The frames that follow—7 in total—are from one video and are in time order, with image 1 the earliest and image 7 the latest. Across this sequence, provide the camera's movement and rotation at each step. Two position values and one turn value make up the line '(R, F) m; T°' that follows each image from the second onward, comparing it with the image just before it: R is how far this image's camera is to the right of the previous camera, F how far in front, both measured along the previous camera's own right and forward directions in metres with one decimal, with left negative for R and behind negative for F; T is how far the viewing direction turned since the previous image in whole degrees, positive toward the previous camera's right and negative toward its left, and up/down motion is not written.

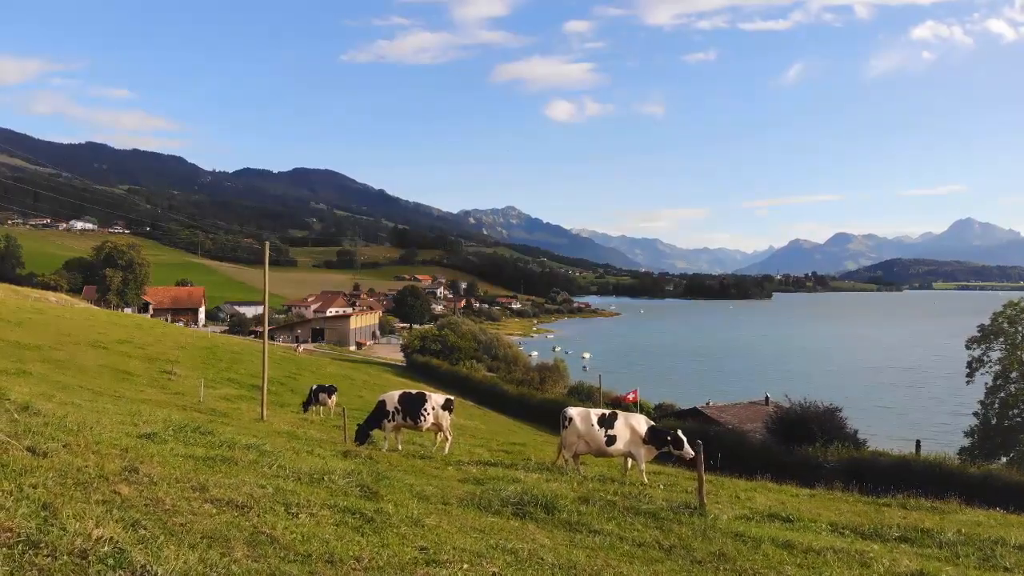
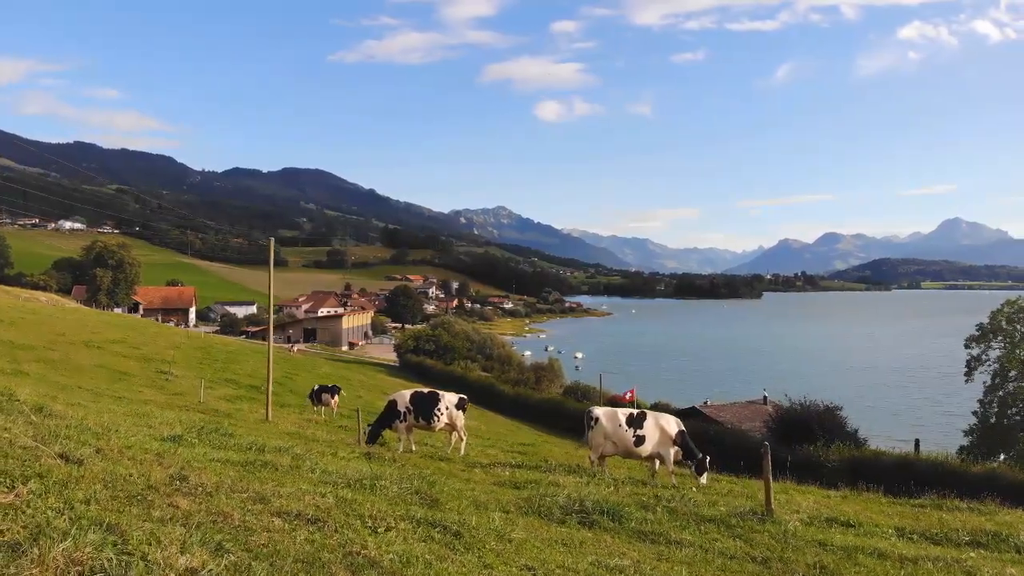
(-0.8, +0.6) m; +1°
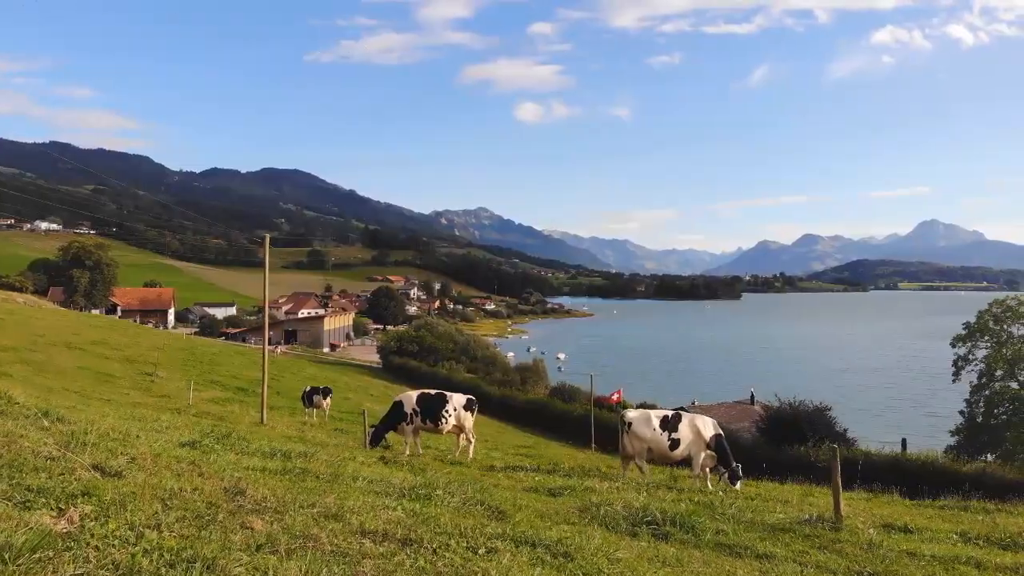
(-0.9, +0.6) m; +1°
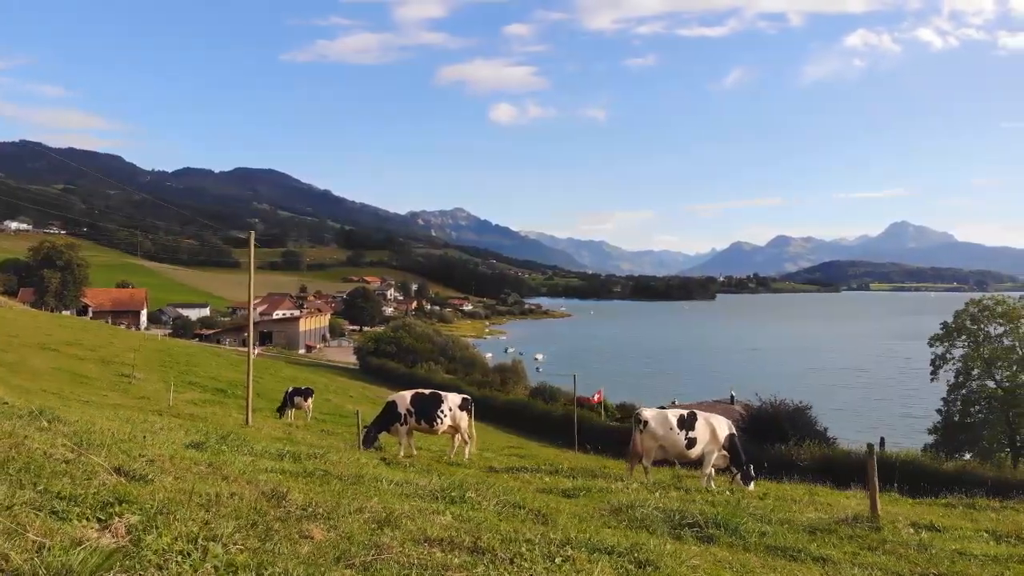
(-0.6, +0.4) m; +2°
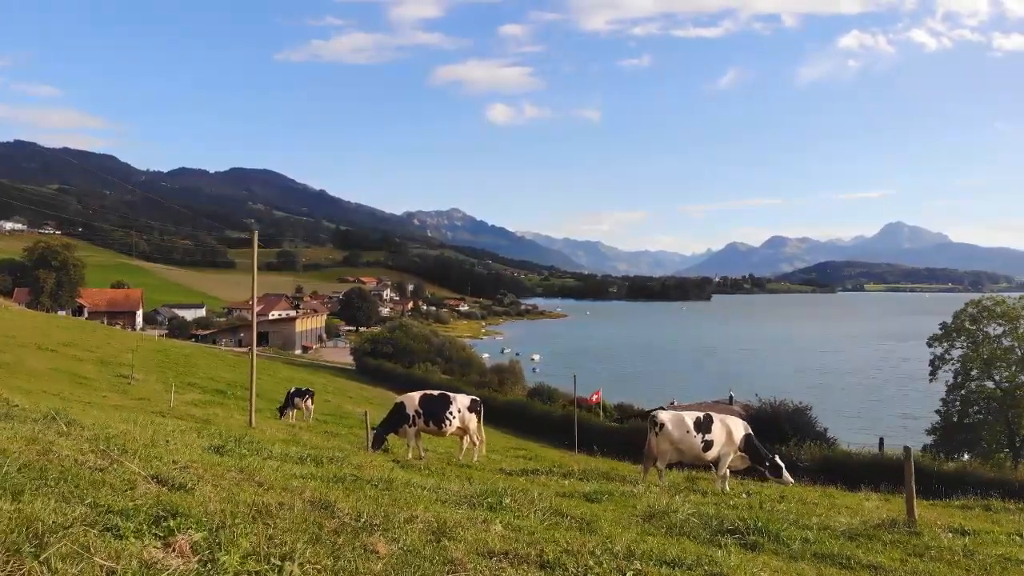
(-0.4, +0.2) m; 0°
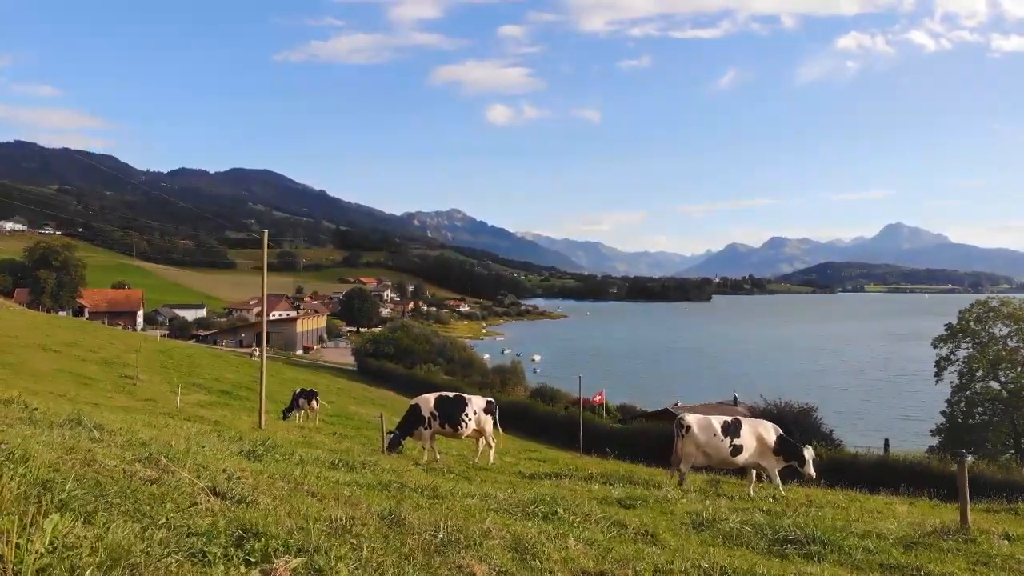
(-0.5, +0.3) m; 0°
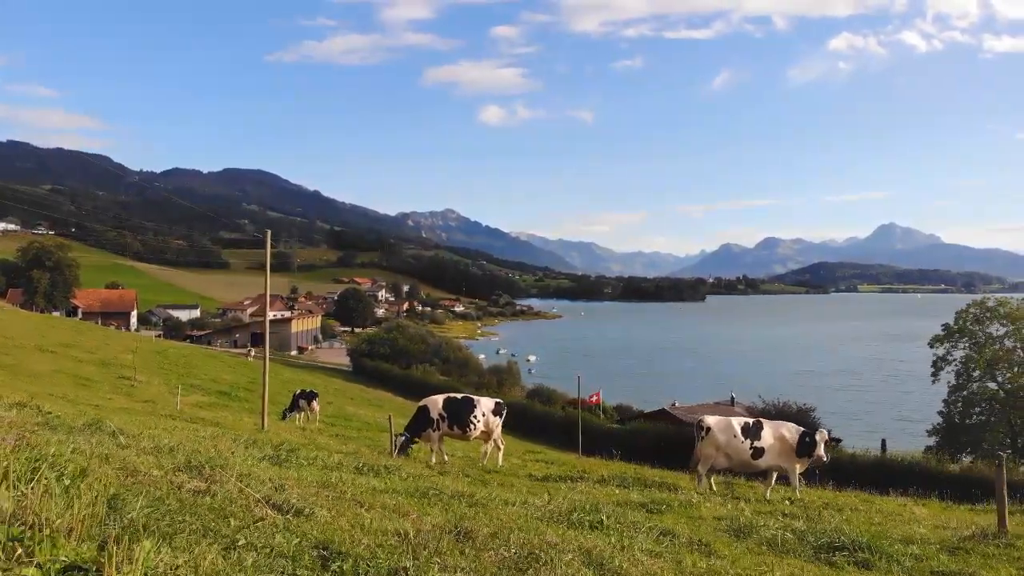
(-0.4, +0.2) m; 0°
